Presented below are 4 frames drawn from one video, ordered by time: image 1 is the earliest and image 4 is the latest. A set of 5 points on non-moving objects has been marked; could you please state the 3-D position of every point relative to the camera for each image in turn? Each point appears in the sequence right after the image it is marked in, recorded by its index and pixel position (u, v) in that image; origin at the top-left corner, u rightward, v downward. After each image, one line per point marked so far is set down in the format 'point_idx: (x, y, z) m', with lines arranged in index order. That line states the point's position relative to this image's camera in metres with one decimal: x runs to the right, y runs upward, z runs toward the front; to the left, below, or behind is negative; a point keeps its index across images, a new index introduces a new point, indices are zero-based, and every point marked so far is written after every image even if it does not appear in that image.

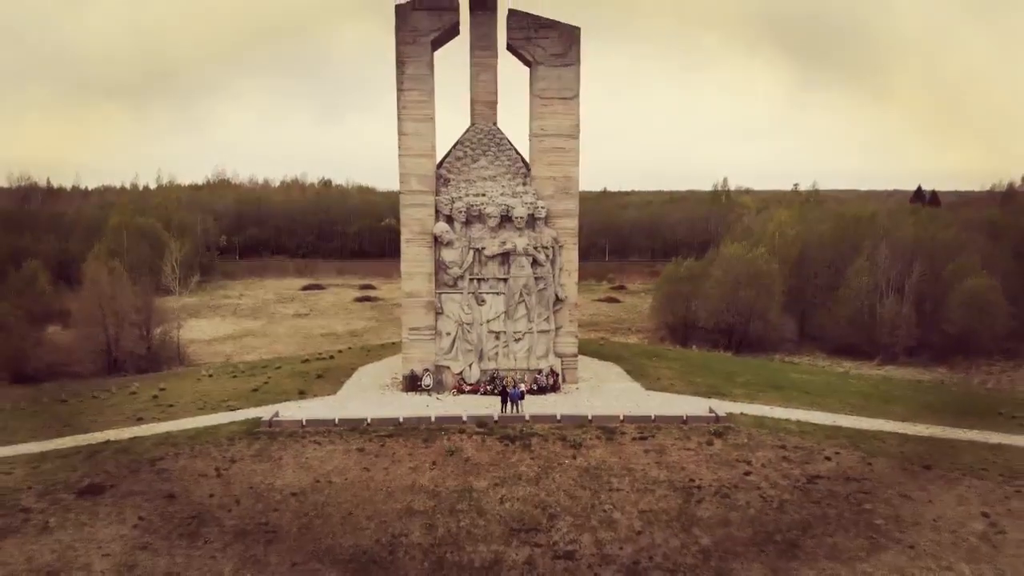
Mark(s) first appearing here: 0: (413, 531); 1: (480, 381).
0: (-1.9, -4.7, +14.5) m
1: (-0.9, -2.5, +20.0) m
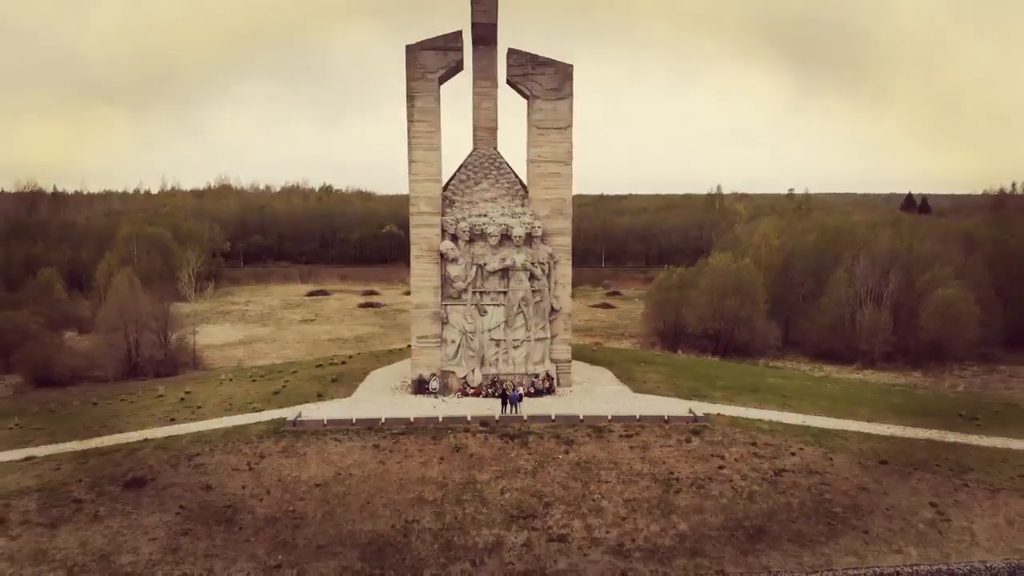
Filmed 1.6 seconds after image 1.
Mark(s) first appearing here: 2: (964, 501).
0: (-1.9, -5.0, +16.3) m
1: (-0.9, -2.8, +21.8) m
2: (+10.6, -5.0, +17.4) m
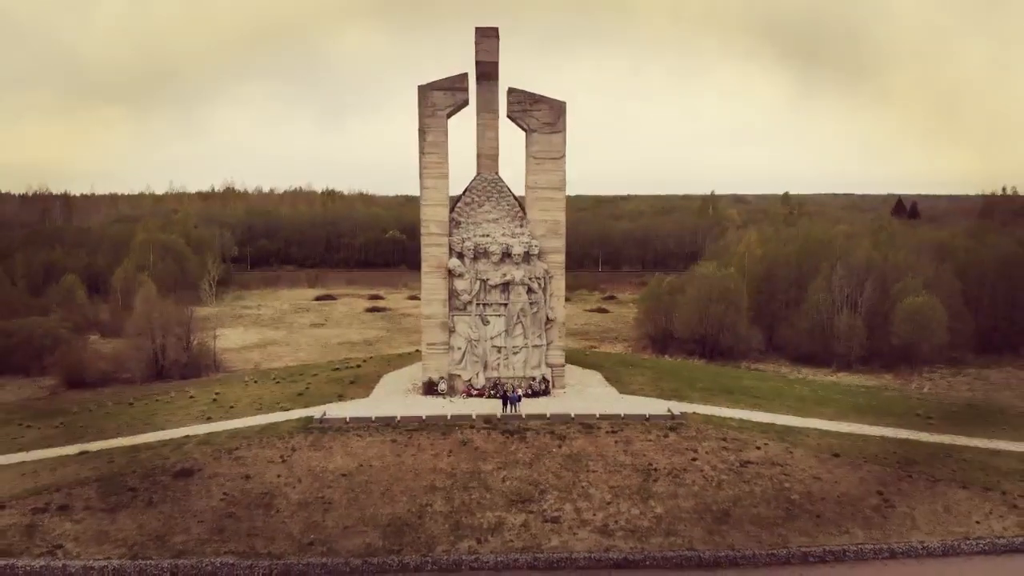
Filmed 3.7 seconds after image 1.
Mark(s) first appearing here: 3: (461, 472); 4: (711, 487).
0: (-1.9, -5.4, +18.8) m
1: (-0.9, -3.2, +24.3) m
2: (+10.6, -5.4, +19.9) m
3: (-1.4, -5.0, +19.9) m
4: (+5.2, -5.2, +19.5) m
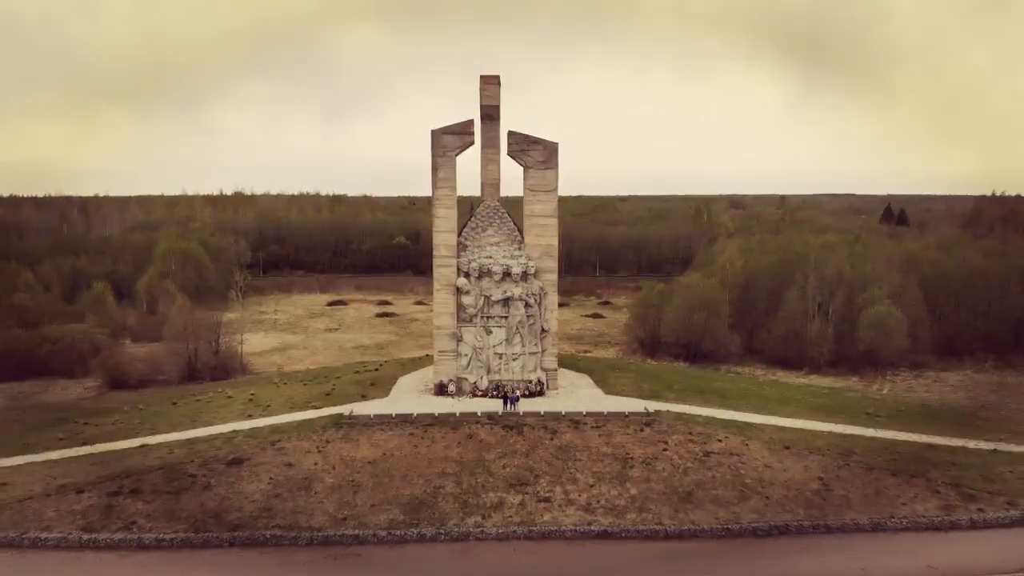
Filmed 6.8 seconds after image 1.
0: (-2.0, -6.0, +22.5) m
1: (-0.9, -3.8, +28.0) m
2: (+10.6, -6.0, +23.6) m
3: (-1.4, -5.5, +23.5) m
4: (+5.2, -5.8, +23.1) m
